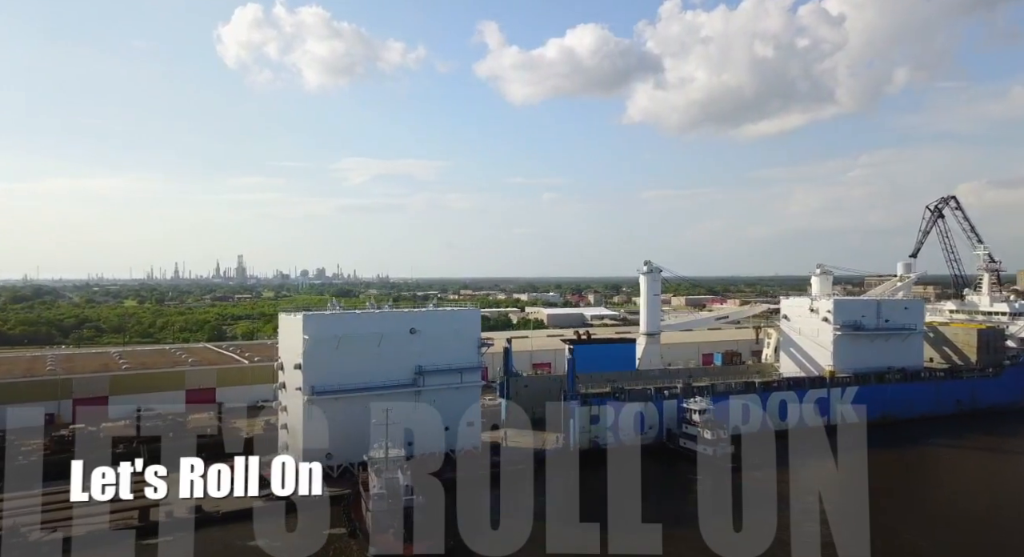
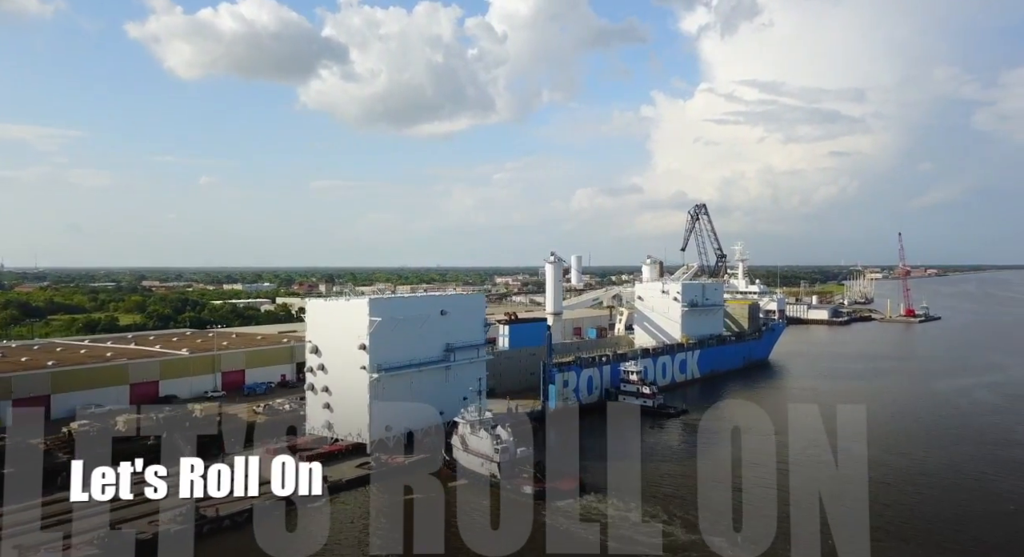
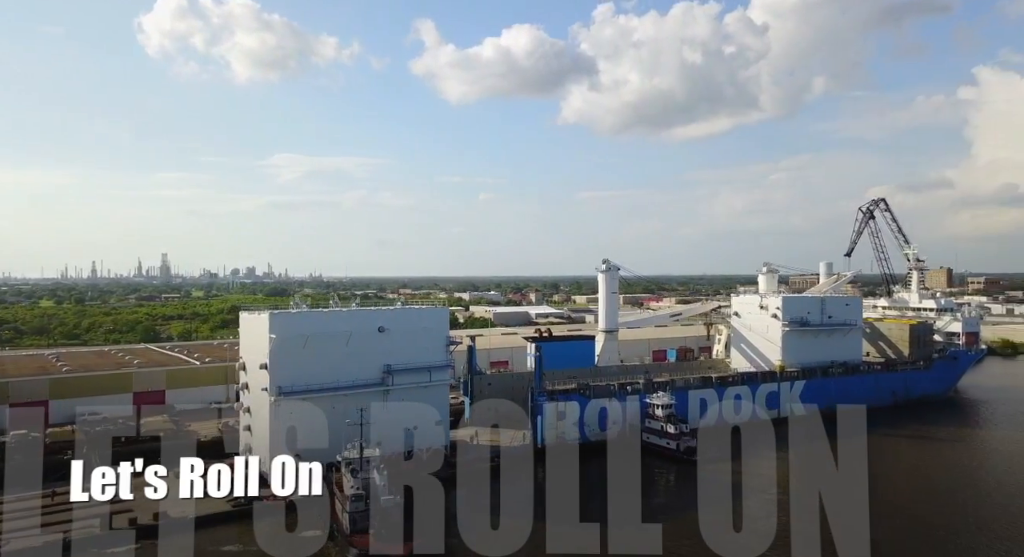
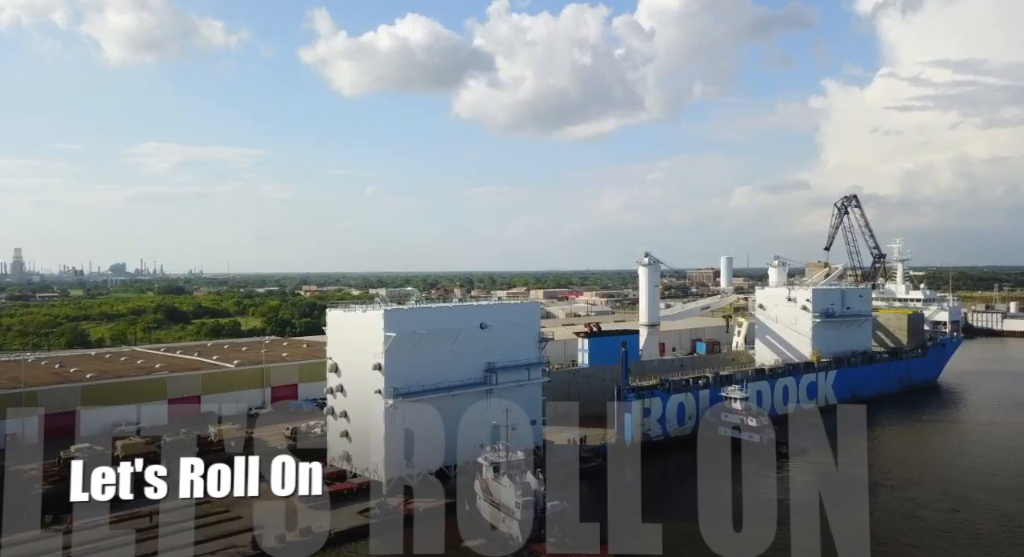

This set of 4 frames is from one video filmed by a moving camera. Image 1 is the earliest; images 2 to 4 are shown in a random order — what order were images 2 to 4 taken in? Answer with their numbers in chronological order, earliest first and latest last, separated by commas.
3, 4, 2
